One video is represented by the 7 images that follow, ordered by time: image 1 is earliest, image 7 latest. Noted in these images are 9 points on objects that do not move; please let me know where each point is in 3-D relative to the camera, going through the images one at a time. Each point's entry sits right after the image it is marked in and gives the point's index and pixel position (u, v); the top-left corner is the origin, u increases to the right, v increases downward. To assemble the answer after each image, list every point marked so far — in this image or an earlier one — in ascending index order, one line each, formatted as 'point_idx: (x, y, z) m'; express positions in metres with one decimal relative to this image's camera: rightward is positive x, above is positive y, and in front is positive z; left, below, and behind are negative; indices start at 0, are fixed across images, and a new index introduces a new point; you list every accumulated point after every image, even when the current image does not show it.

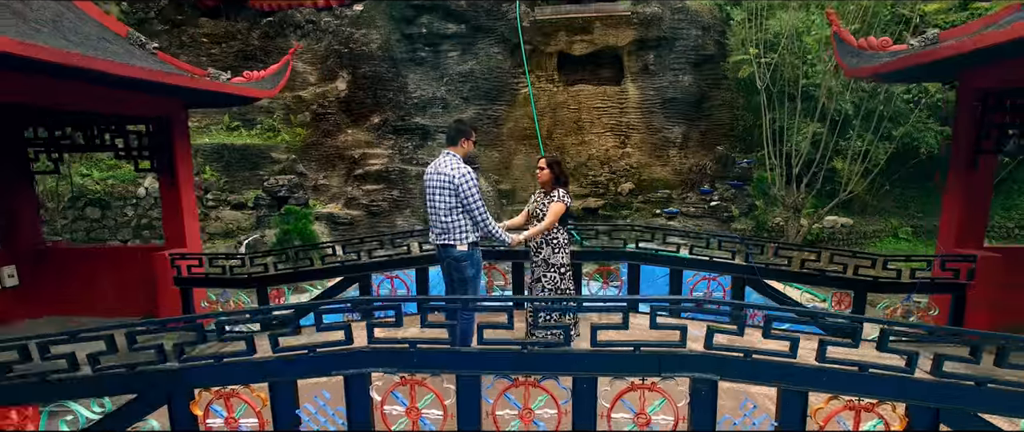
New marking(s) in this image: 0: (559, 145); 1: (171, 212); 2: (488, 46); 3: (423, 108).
0: (+0.8, +1.2, +11.0) m
1: (-2.5, 0.0, +4.8) m
2: (-0.4, +2.9, +11.2) m
3: (-1.5, +1.8, +11.1) m
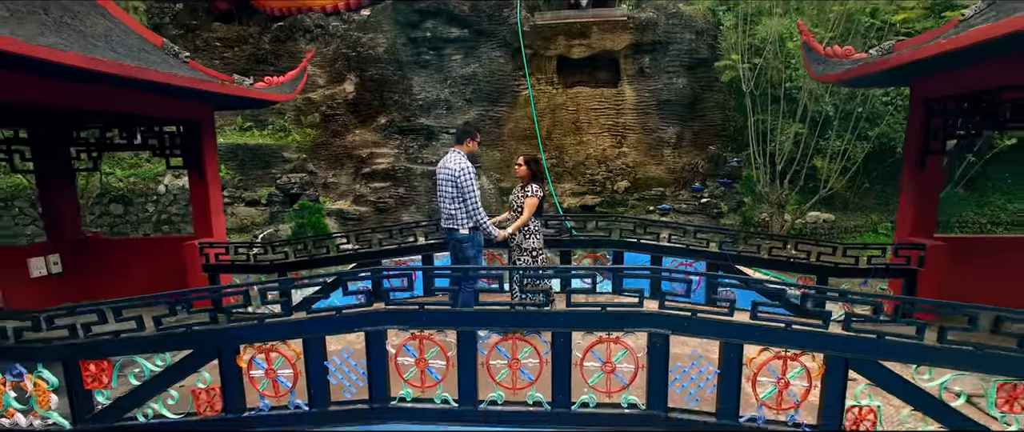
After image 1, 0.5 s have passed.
0: (+0.8, +1.2, +11.4) m
1: (-2.5, +0.1, +5.3) m
2: (-0.4, +3.0, +11.6) m
3: (-1.5, +1.9, +11.6) m
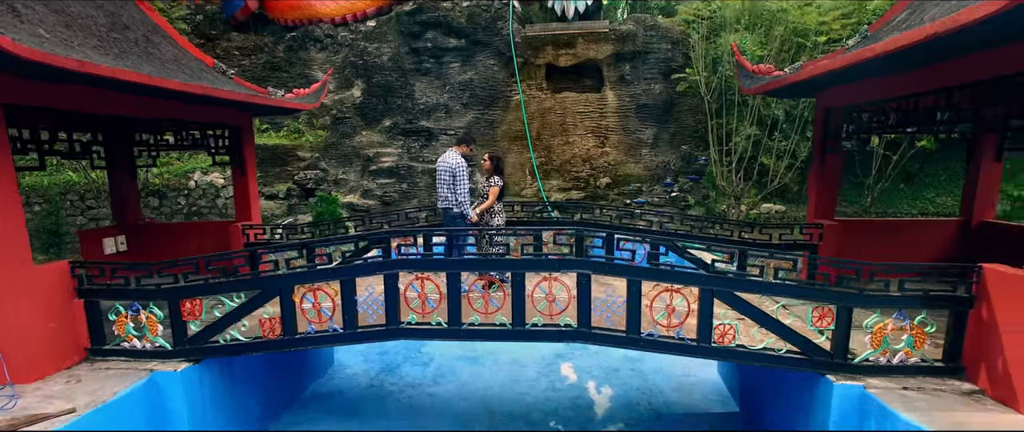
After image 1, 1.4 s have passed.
0: (+0.7, +1.3, +12.6) m
1: (-2.6, +0.2, +6.4) m
2: (-0.5, +3.1, +12.8) m
3: (-1.6, +2.0, +12.8) m
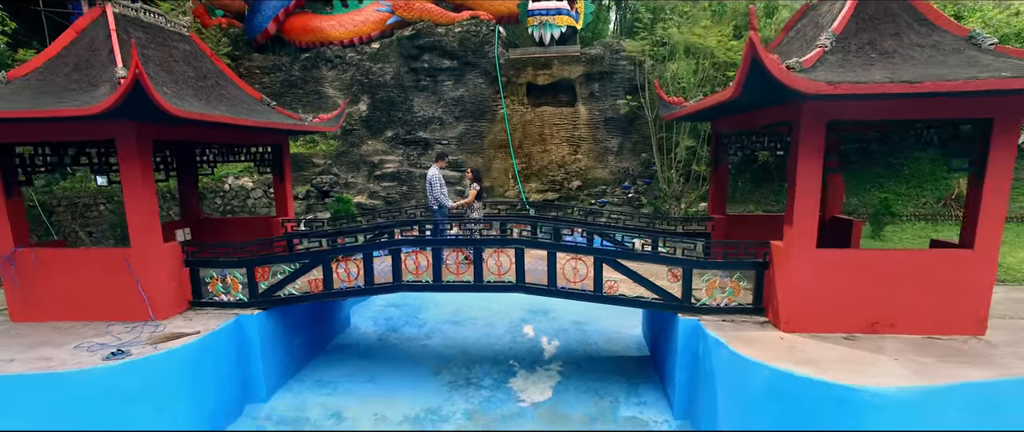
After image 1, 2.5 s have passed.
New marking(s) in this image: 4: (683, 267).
0: (+0.3, +1.4, +14.6) m
1: (-3.0, +0.2, +8.4) m
2: (-0.9, +3.1, +14.8) m
3: (-1.9, +2.1, +14.7) m
4: (+1.5, -0.4, +5.6) m
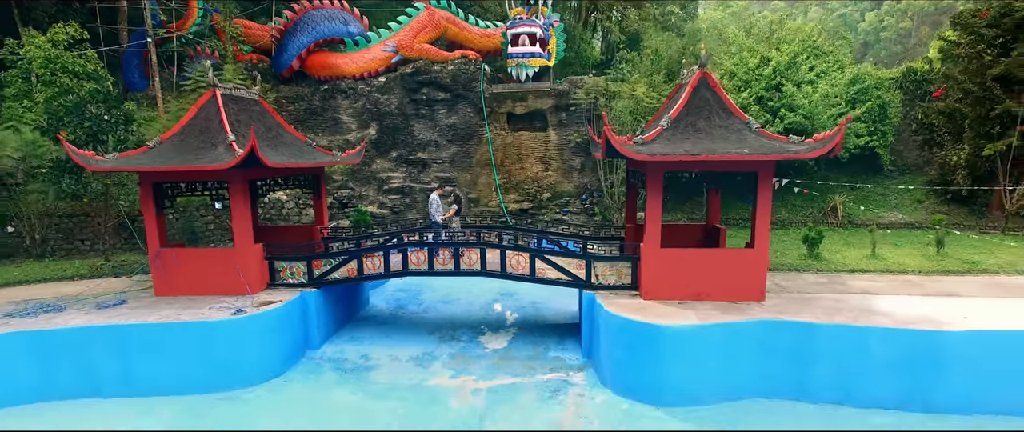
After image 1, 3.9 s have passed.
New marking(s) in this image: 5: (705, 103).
0: (-0.1, +1.2, +17.7) m
1: (-3.4, +0.1, +11.5) m
2: (-1.3, +3.0, +17.9) m
3: (-2.4, +1.9, +17.9) m
4: (+1.0, -0.6, +8.7) m
5: (+2.4, +1.4, +8.1) m
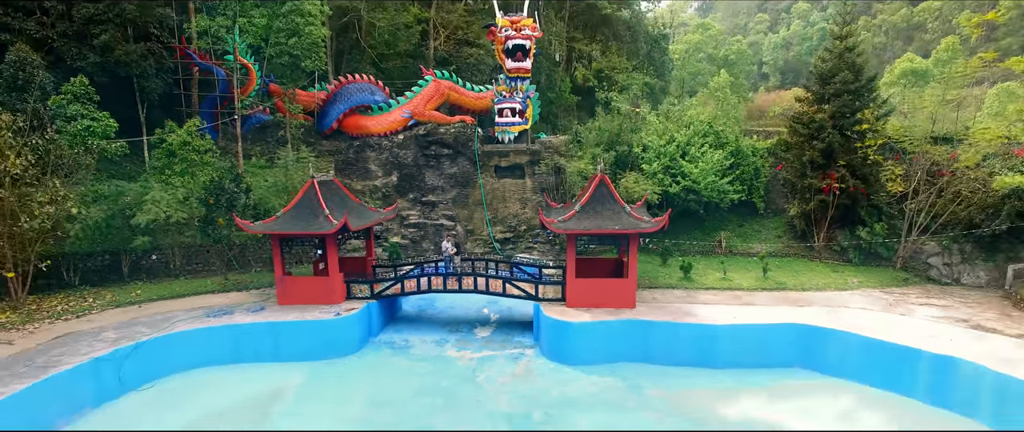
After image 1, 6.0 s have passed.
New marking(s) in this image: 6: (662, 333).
0: (-0.6, +0.3, +23.7) m
1: (-3.9, -0.9, +17.5) m
2: (-1.8, +2.1, +23.9) m
3: (-2.9, +1.0, +23.9) m
4: (+0.6, -1.5, +14.7) m
5: (+1.9, +0.5, +14.1) m
6: (+3.0, -2.3, +13.0) m
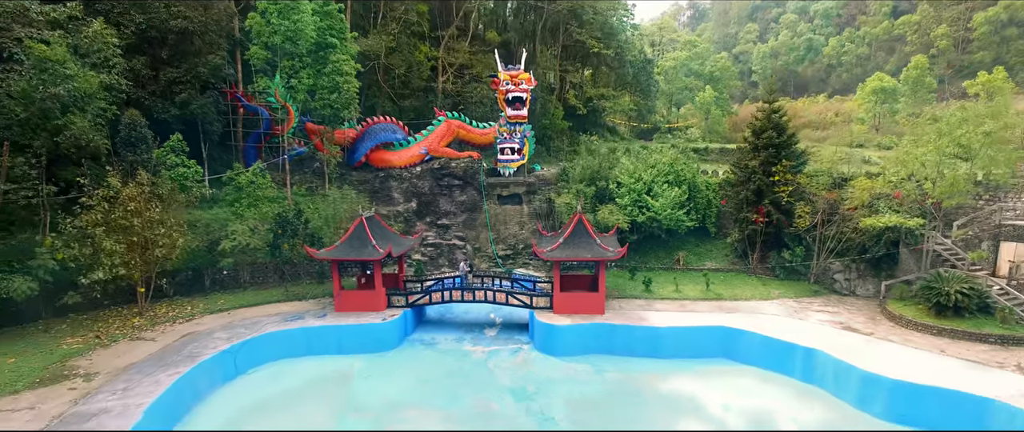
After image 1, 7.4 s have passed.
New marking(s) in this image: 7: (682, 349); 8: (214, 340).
0: (-0.6, -0.5, +28.5) m
1: (-3.9, -1.7, +22.2) m
2: (-1.8, +1.2, +28.6) m
3: (-2.9, +0.1, +28.6) m
4: (+0.6, -2.4, +19.5) m
5: (+1.9, -0.4, +18.8) m
6: (+3.1, -3.2, +17.8) m
7: (+4.5, -3.5, +17.4) m
8: (-7.7, -3.2, +16.8) m
